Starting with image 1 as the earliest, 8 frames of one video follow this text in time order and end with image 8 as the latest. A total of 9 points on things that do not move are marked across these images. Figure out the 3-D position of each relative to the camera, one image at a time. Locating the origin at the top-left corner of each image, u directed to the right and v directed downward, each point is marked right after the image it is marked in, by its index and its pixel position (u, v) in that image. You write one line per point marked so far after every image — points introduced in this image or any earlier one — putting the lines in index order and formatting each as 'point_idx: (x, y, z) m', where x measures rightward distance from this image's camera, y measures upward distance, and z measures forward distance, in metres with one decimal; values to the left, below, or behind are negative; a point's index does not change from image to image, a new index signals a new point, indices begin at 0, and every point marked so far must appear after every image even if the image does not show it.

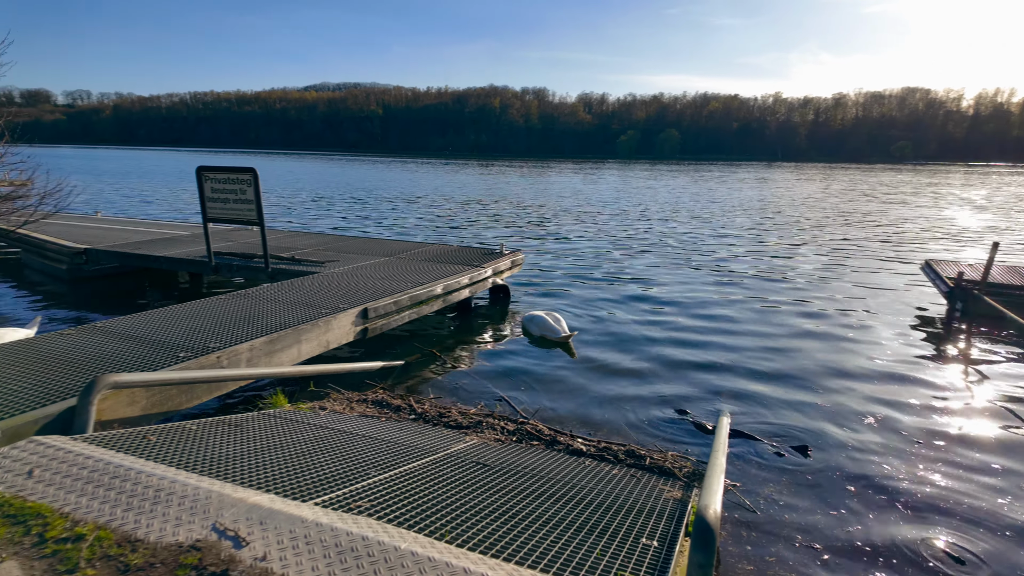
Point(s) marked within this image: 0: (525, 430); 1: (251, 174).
0: (+0.1, -1.0, +4.2) m
1: (-3.1, +1.4, +7.1) m
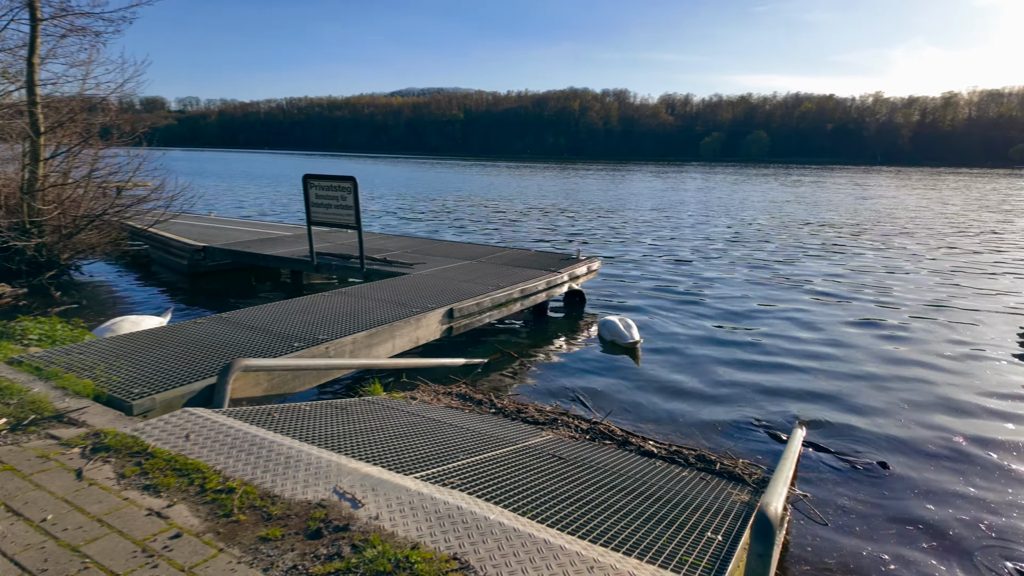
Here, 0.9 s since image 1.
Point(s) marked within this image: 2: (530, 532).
0: (+0.7, -1.1, +4.5) m
1: (-2.1, +1.4, +7.7) m
2: (+0.1, -0.9, +2.3) m
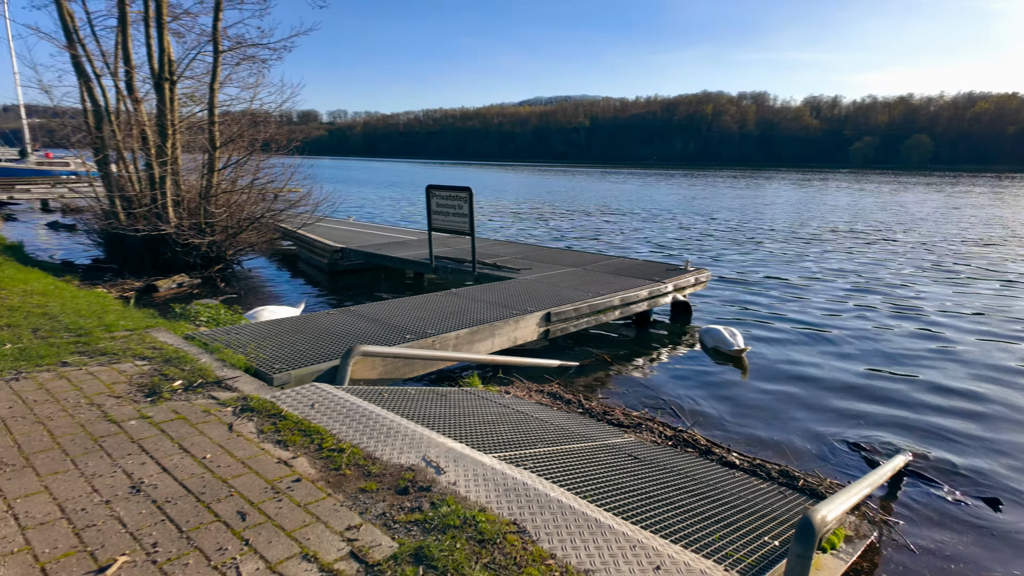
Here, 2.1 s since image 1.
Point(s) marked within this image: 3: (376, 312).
0: (+1.3, -1.2, +4.6) m
1: (-0.6, +1.4, +8.3) m
2: (+0.3, -1.0, +2.6) m
3: (-1.4, -0.2, +6.0) m
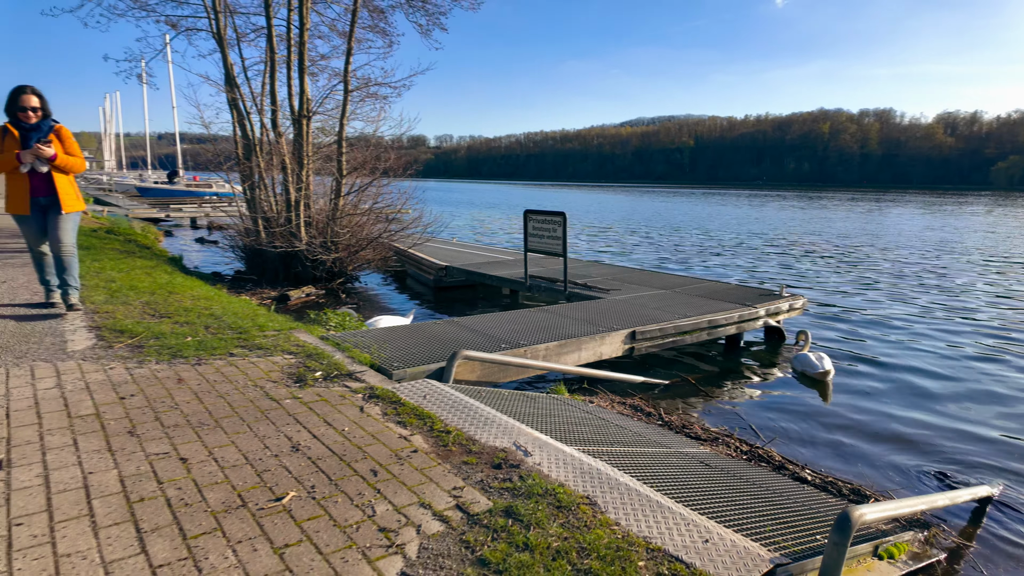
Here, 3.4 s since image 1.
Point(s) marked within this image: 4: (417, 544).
0: (+2.0, -1.3, +4.8) m
1: (+0.7, +1.1, +8.9) m
2: (+0.7, -1.1, +3.0) m
3: (-0.4, -0.4, +6.7) m
4: (-0.4, -1.1, +2.5) m
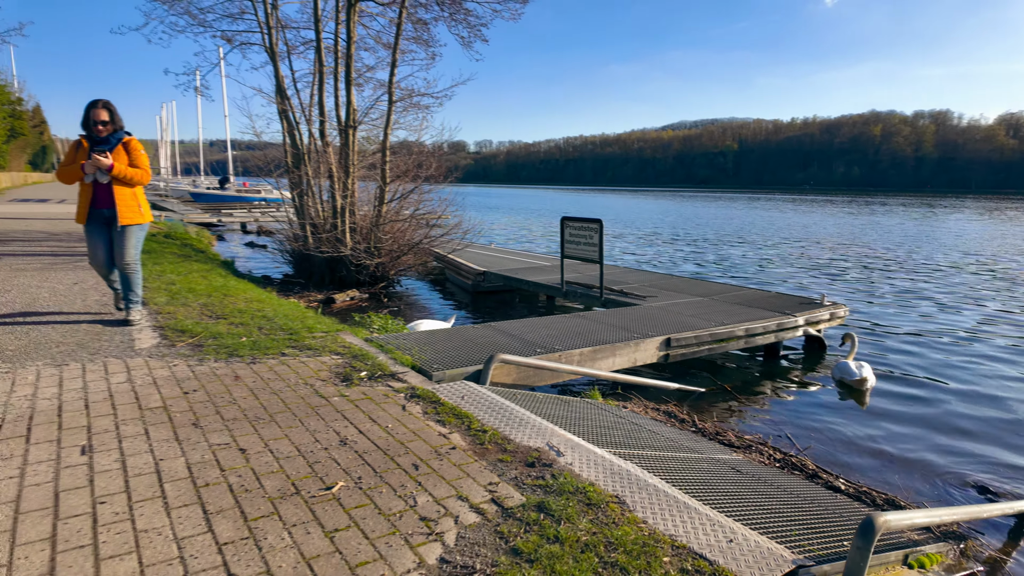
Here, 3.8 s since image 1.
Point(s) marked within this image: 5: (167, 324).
0: (+2.3, -1.4, +4.9) m
1: (+1.3, +1.0, +9.1) m
2: (+0.9, -1.1, +3.1) m
3: (0.0, -0.5, +6.9) m
4: (-0.3, -1.1, +2.7) m
5: (-3.5, -0.4, +6.0) m
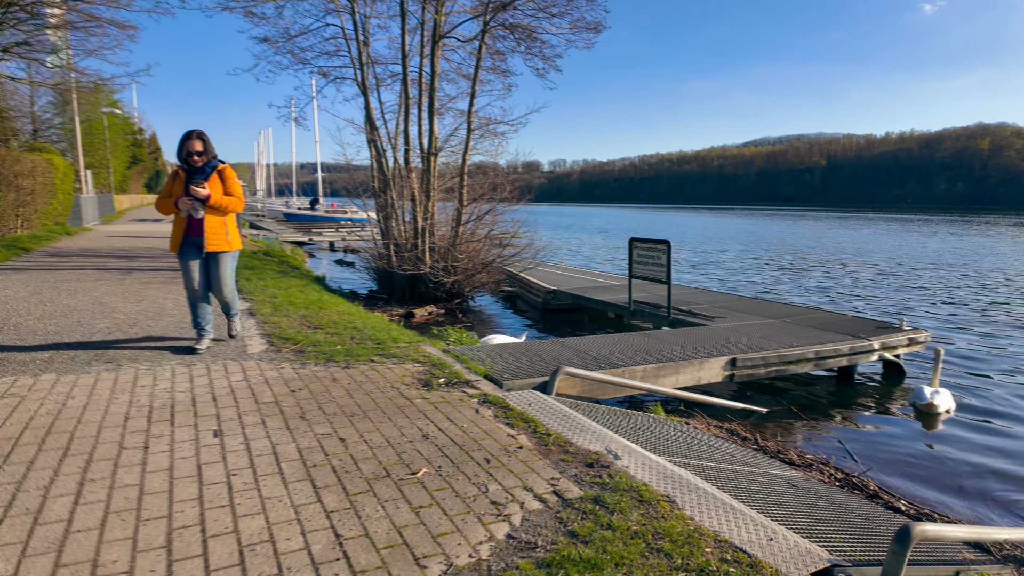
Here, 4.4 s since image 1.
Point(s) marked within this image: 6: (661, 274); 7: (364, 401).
0: (+2.8, -1.6, +4.9) m
1: (+2.4, +0.7, +9.3) m
2: (+1.2, -1.2, +3.4) m
3: (+0.8, -0.7, +7.2) m
4: (0.0, -1.2, +3.1) m
5: (-2.8, -0.5, +6.8) m
6: (+2.4, +0.2, +9.5) m
7: (-1.2, -0.9, +4.7) m
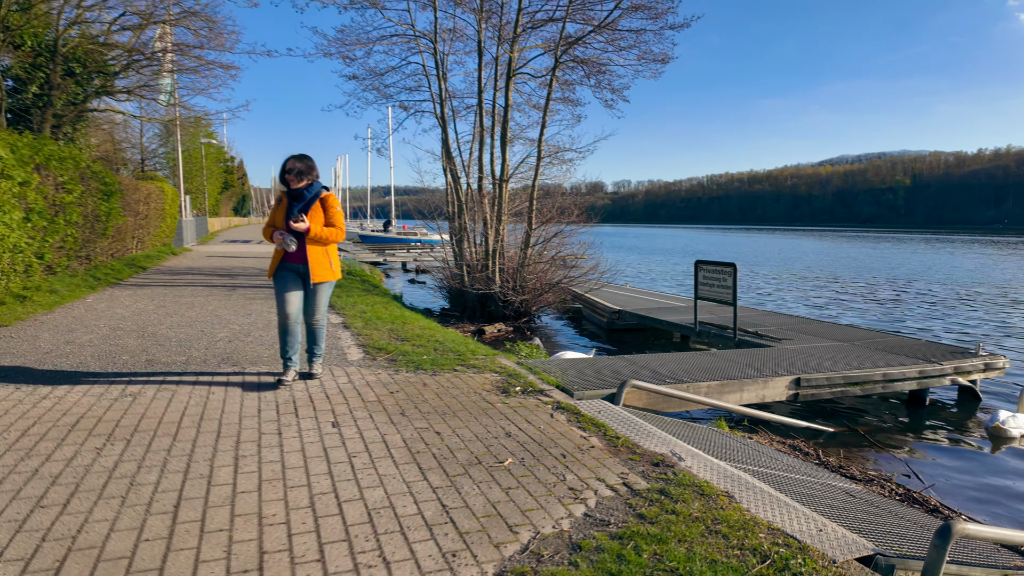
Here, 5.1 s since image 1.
0: (+3.5, -1.8, +5.1) m
1: (+3.6, +0.3, +9.6) m
2: (+1.7, -1.3, +3.8) m
3: (+1.7, -0.9, +7.6) m
4: (+0.5, -1.3, +3.6) m
5: (-1.9, -0.7, +7.6) m
6: (+3.5, -0.1, +9.8) m
7: (-0.5, -1.0, +5.3) m
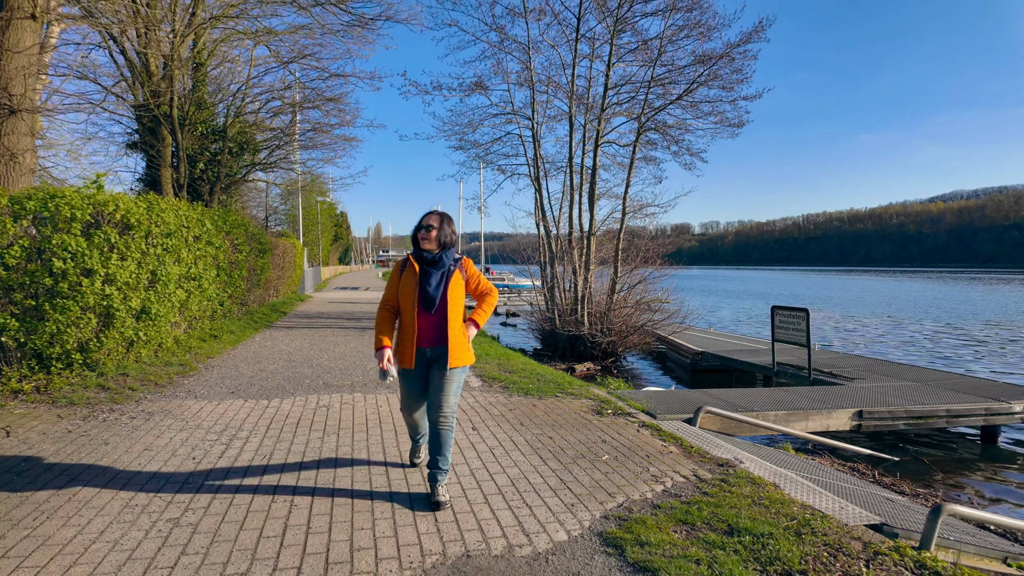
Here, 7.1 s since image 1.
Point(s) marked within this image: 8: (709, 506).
0: (+4.5, -2.2, +6.0) m
1: (+5.2, -0.4, +10.5) m
2: (+2.5, -1.7, +4.9) m
3: (+3.1, -1.6, +8.8) m
4: (+1.3, -1.6, +4.9) m
5: (-0.5, -1.4, +9.3) m
6: (+5.2, -0.9, +10.7) m
7: (+0.5, -1.5, +6.8) m
8: (+1.5, -1.6, +4.4) m
